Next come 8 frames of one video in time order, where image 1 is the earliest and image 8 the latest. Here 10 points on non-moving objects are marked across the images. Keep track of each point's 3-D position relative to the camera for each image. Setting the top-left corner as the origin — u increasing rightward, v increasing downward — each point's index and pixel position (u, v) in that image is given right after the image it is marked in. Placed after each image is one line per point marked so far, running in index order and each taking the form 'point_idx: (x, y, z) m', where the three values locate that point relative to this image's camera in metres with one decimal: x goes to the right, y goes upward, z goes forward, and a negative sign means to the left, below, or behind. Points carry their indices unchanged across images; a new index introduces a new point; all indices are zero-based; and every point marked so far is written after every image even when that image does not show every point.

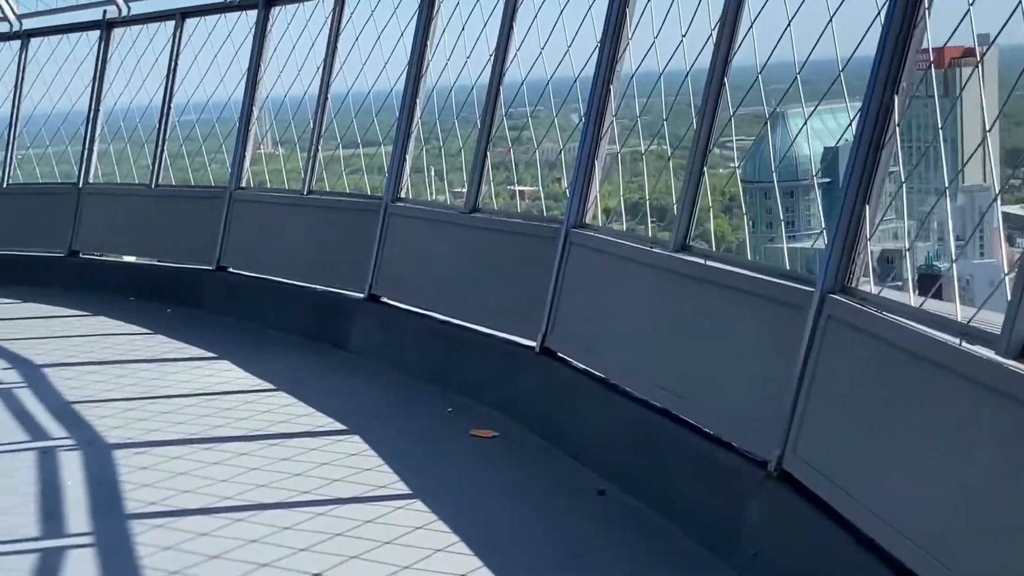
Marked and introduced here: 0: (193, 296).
0: (-1.7, -0.1, +7.3) m
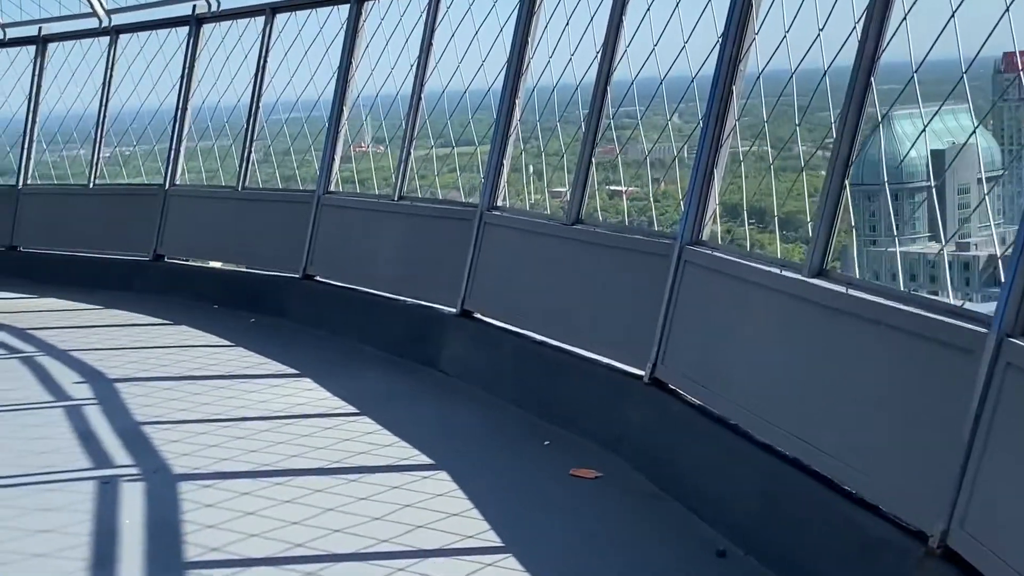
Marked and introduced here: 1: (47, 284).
0: (-1.2, -0.1, +6.9) m
1: (-2.9, 0.0, +8.4) m
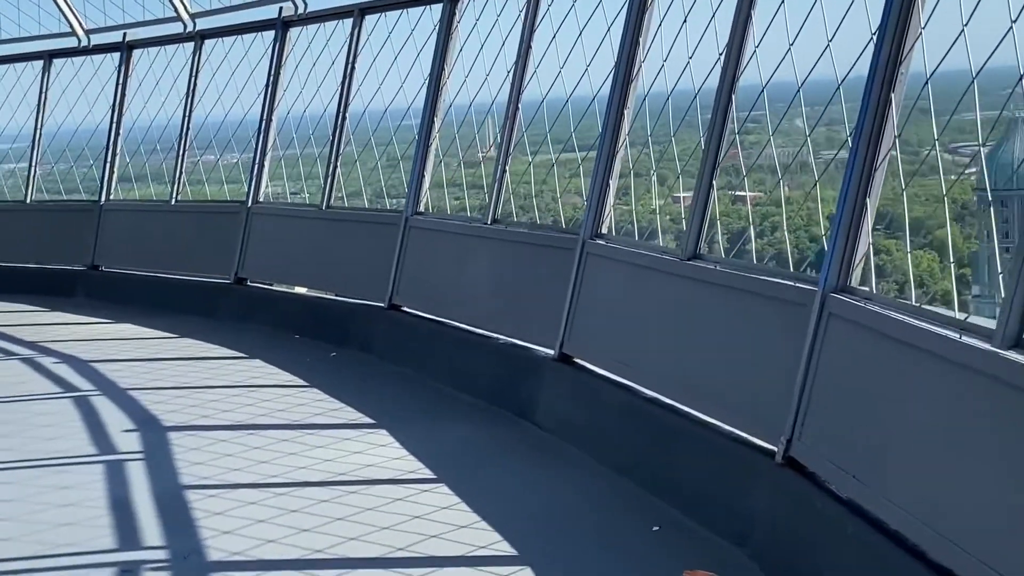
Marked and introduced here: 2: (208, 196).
0: (-0.7, -0.2, +6.2) m
1: (-2.3, -0.1, +7.9) m
2: (-1.8, +0.5, +7.9) m
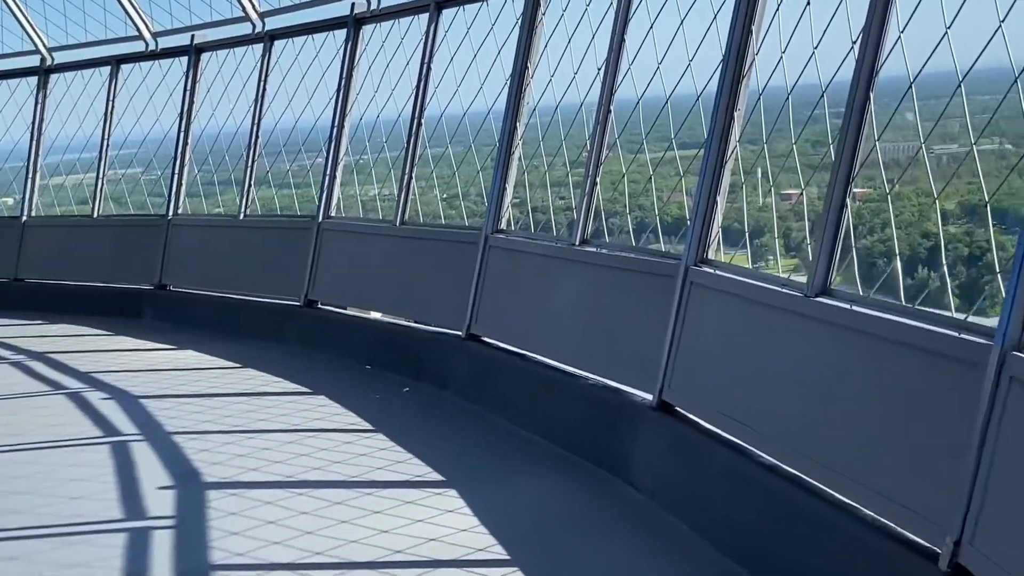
0: (-0.3, -0.4, +5.6) m
1: (-1.7, -0.2, +7.4) m
2: (-1.3, +0.4, +7.3) m
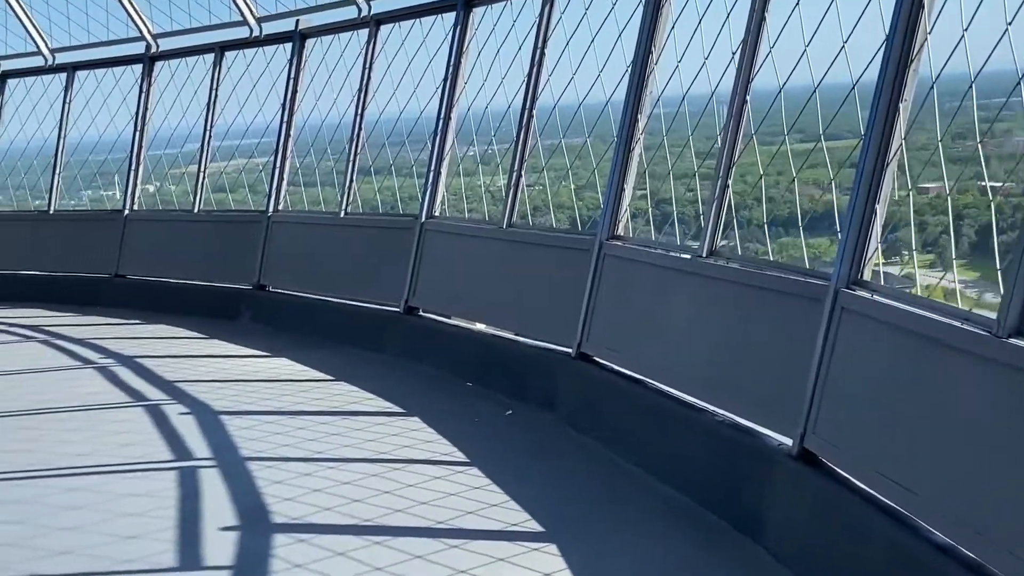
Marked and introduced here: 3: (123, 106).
0: (+0.1, -0.4, +5.0) m
1: (-1.1, -0.3, +6.9) m
2: (-0.7, +0.4, +6.7) m
3: (-2.5, +1.2, +8.7) m
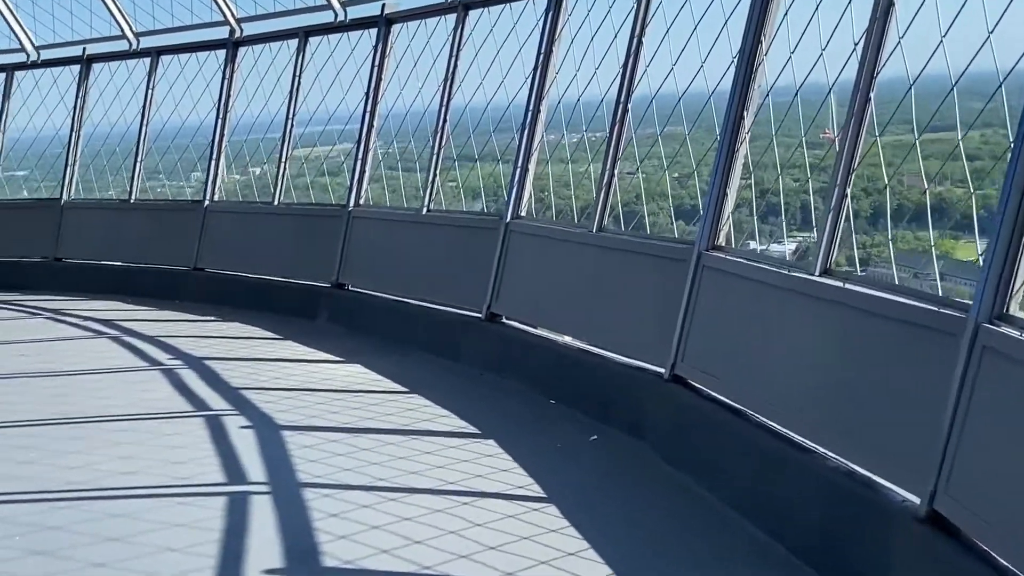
0: (+0.4, -0.4, +4.5) m
1: (-0.7, -0.3, +6.5) m
2: (-0.2, +0.4, +6.3) m
3: (-1.9, +1.2, +8.4) m
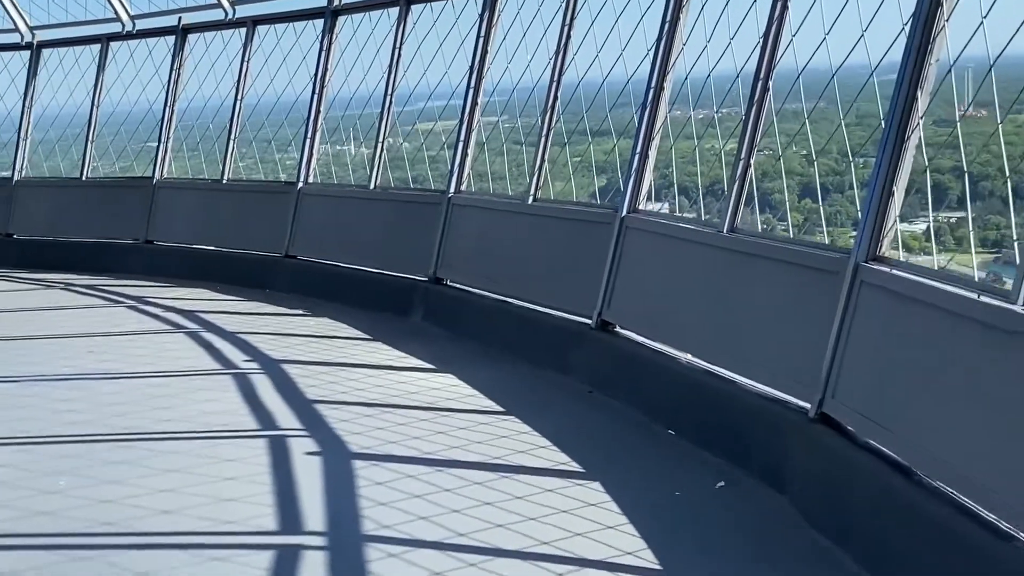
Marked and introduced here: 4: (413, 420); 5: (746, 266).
0: (+0.7, -0.5, +3.7) m
1: (-0.2, -0.2, +5.8) m
2: (+0.3, +0.4, +5.6) m
3: (-1.2, +1.3, +7.8) m
4: (-0.3, -0.4, +4.5) m
5: (+0.7, +0.1, +4.2) m
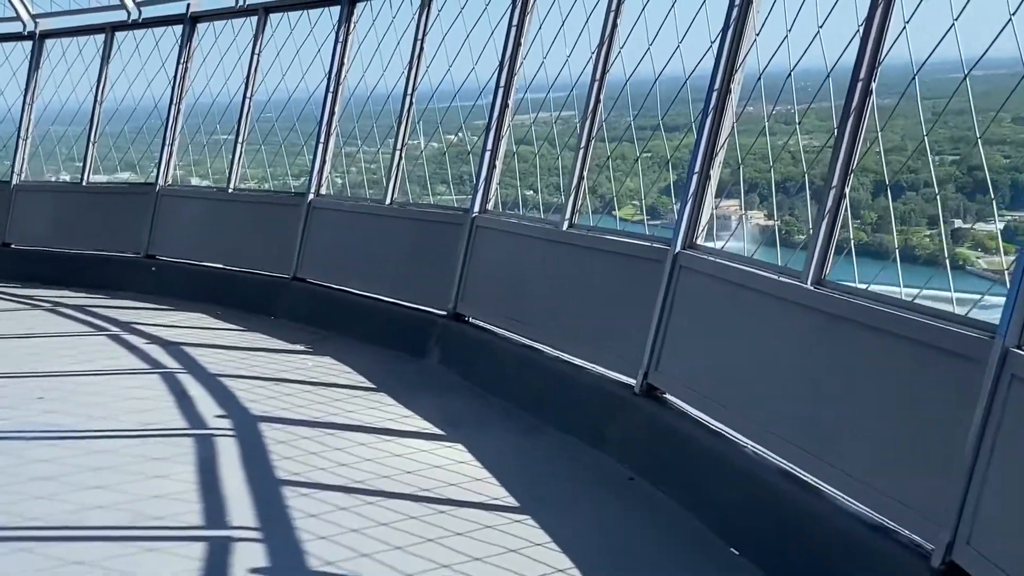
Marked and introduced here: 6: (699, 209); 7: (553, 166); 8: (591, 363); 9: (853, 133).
0: (+0.7, -0.7, +2.7) m
1: (-0.1, -0.4, +4.8) m
2: (+0.4, +0.2, +4.5) m
3: (-1.0, +1.2, +6.8) m
4: (-0.3, -0.6, +3.5) m
5: (+0.8, -0.1, +3.1) m
6: (+0.6, +0.2, +4.1) m
7: (+0.2, +0.5, +5.0) m
8: (+0.3, -0.2, +4.4) m
9: (+0.8, +0.3, +3.3) m
